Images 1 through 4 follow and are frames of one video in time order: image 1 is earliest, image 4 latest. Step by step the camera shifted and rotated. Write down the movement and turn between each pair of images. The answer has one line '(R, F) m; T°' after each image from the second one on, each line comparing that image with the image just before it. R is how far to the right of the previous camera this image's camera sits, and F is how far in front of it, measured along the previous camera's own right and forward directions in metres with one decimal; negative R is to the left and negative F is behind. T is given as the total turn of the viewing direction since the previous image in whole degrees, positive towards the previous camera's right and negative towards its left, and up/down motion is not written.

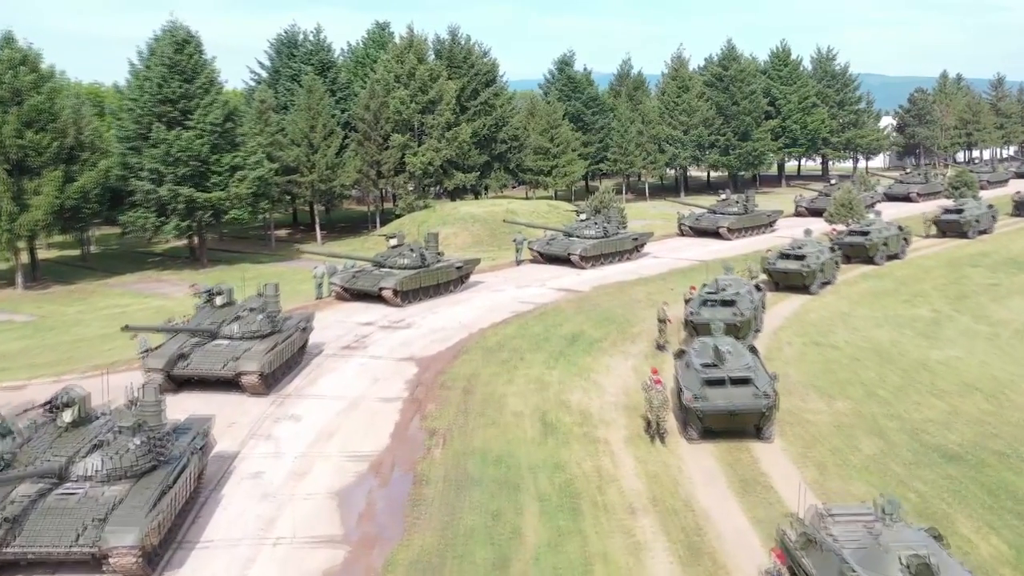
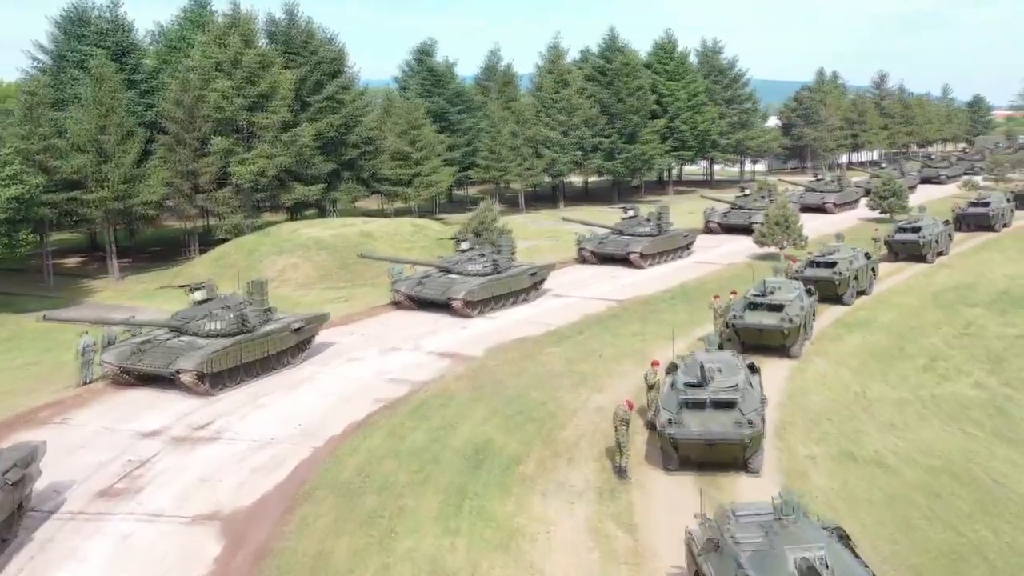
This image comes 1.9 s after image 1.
(-0.2, +9.1) m; +8°
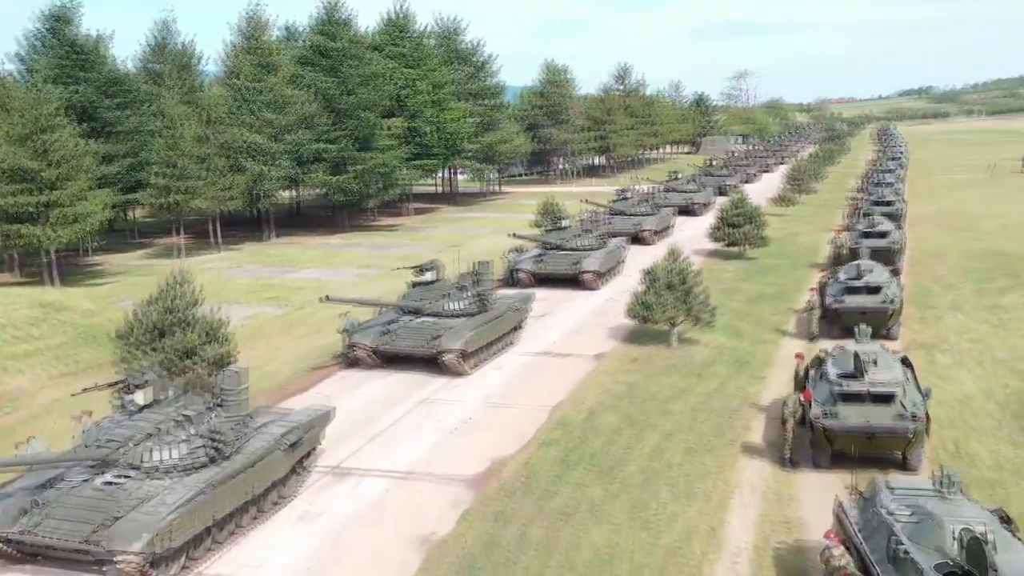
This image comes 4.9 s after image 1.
(-0.7, +14.8) m; +16°
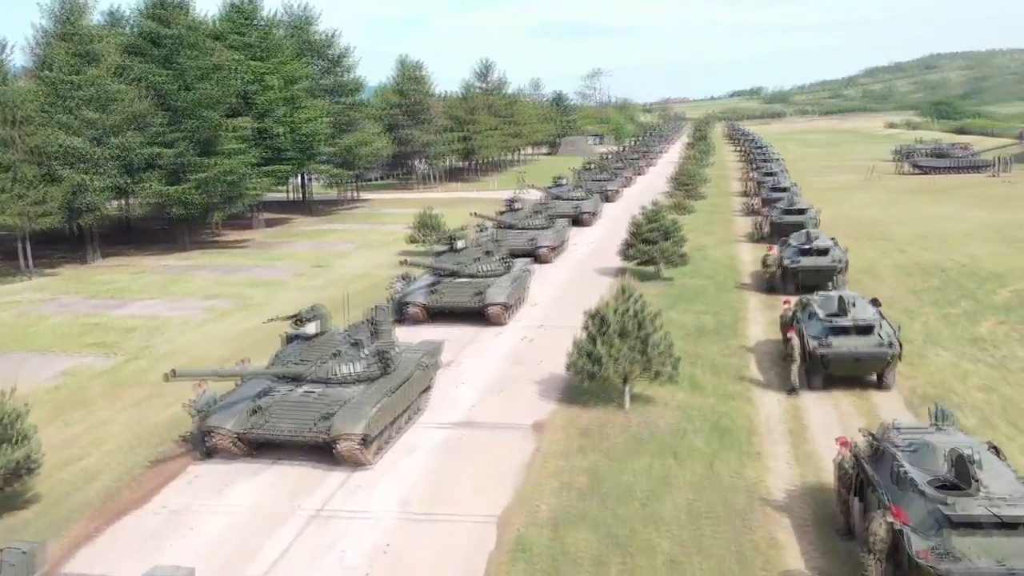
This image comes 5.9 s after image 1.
(-1.0, +5.0) m; +8°
